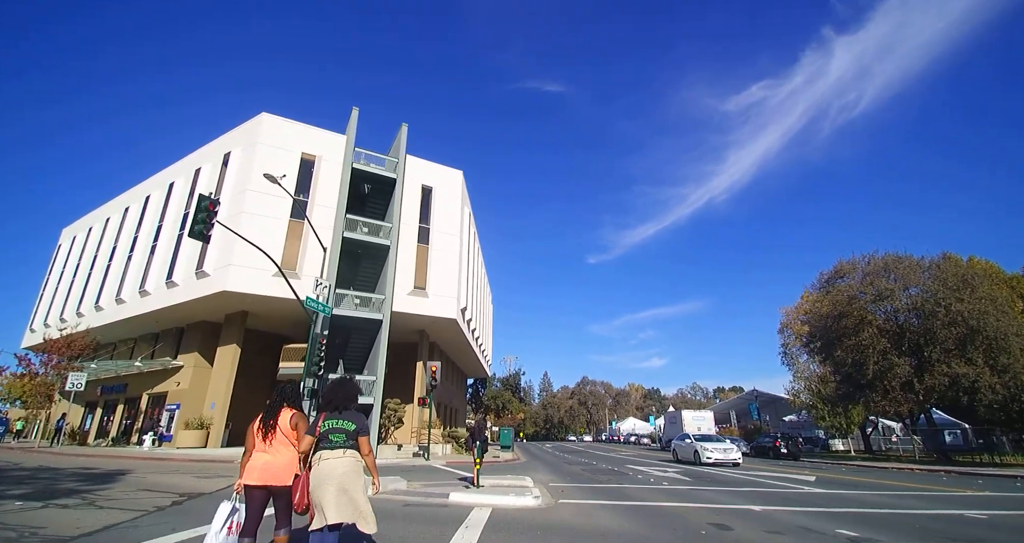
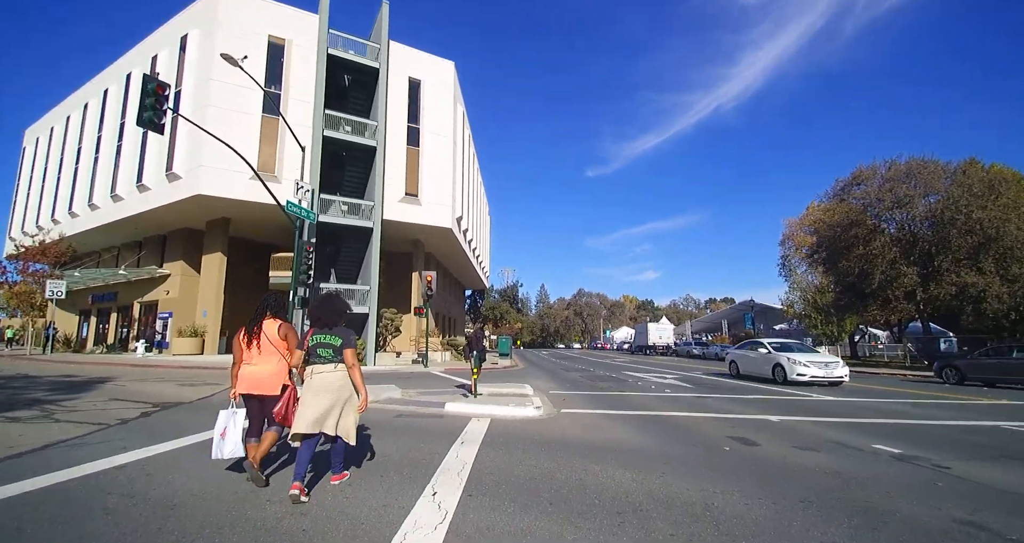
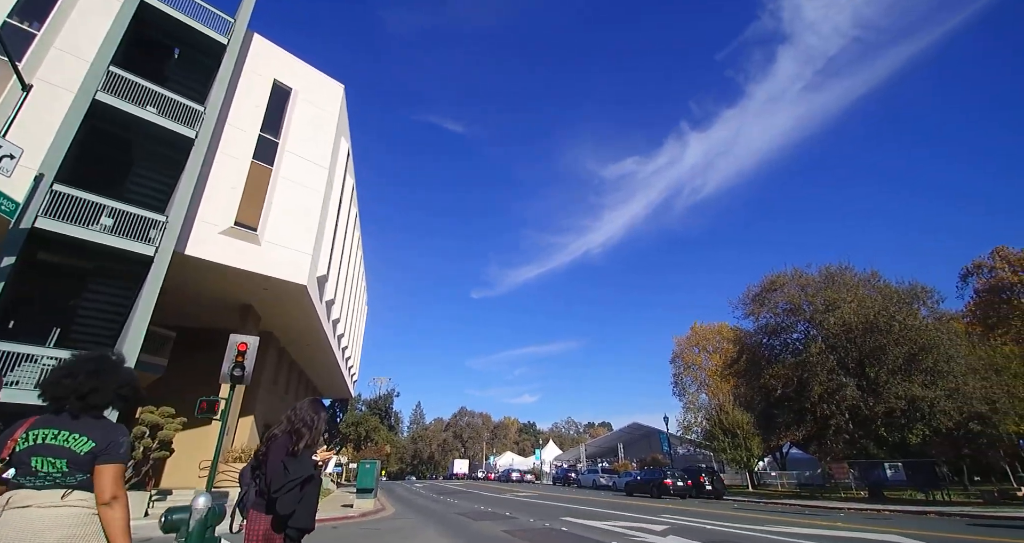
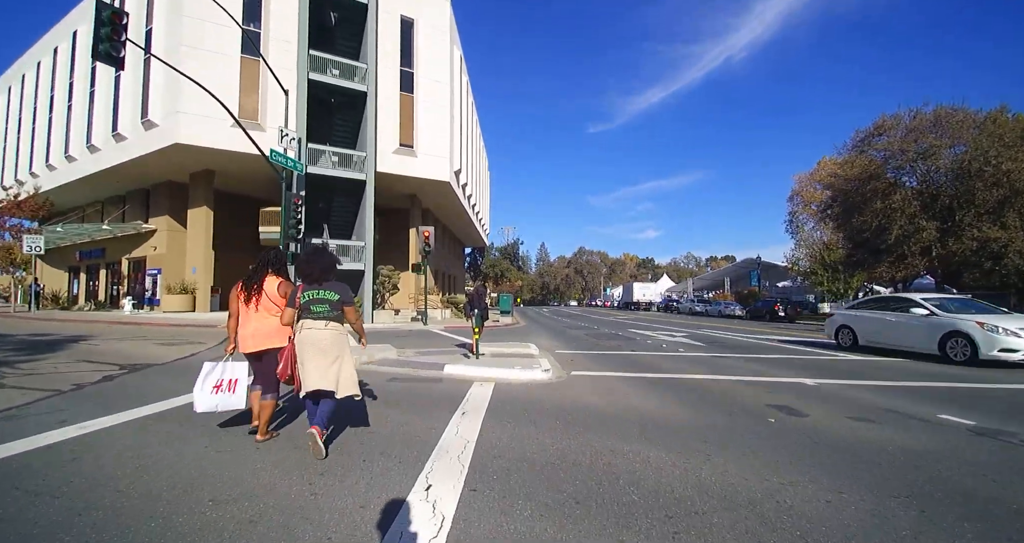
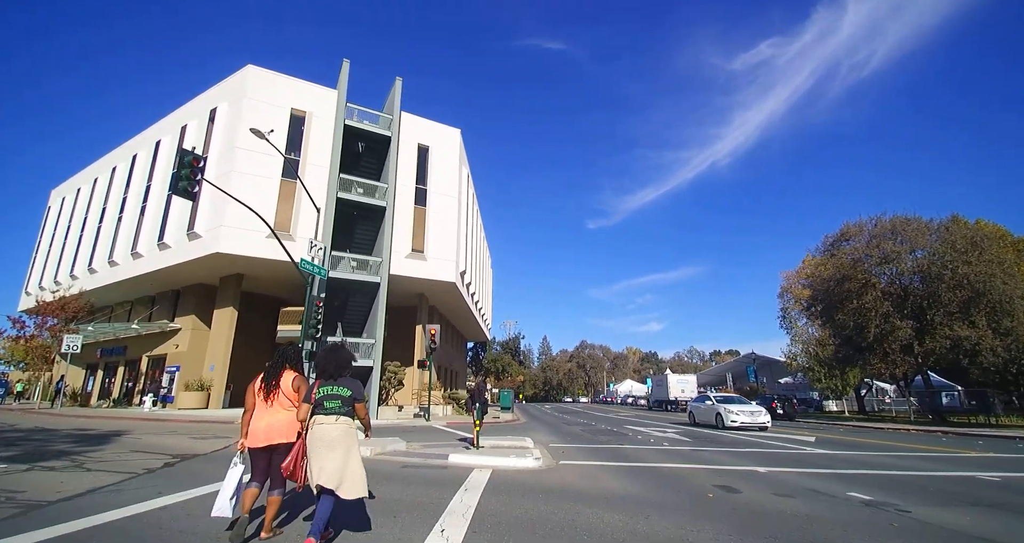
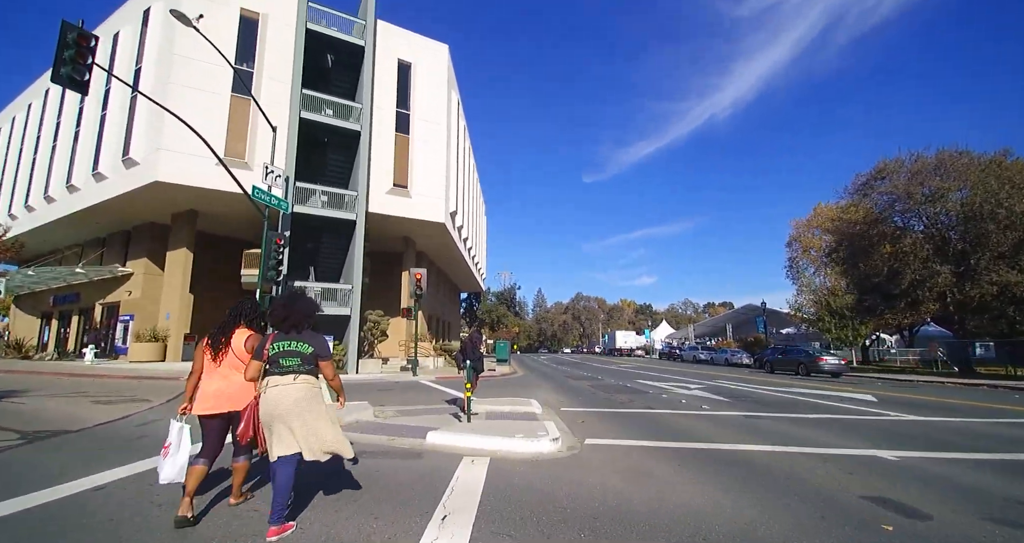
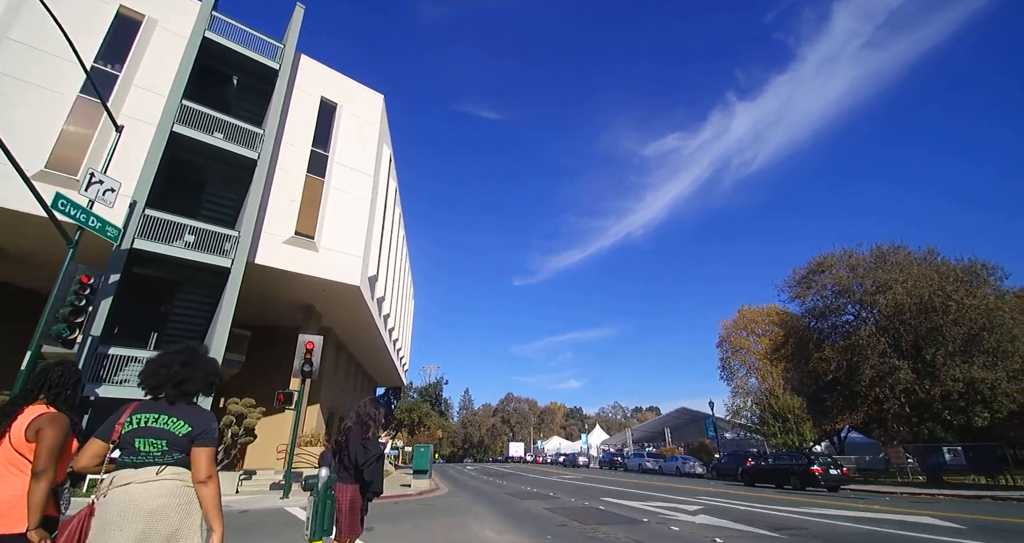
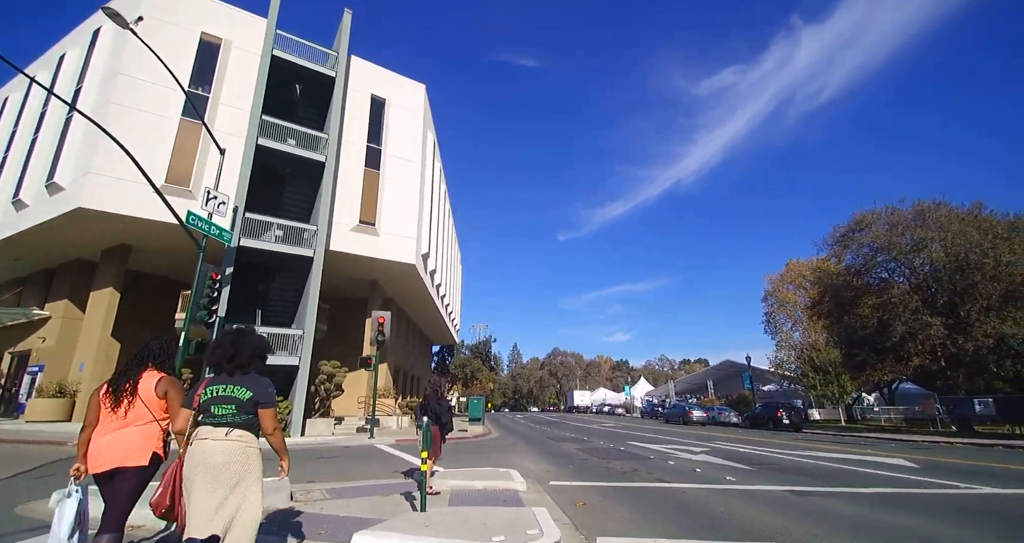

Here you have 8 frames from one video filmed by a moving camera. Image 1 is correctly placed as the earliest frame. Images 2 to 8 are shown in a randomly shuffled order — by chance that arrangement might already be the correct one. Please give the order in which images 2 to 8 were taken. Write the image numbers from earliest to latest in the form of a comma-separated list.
5, 2, 4, 6, 8, 7, 3
